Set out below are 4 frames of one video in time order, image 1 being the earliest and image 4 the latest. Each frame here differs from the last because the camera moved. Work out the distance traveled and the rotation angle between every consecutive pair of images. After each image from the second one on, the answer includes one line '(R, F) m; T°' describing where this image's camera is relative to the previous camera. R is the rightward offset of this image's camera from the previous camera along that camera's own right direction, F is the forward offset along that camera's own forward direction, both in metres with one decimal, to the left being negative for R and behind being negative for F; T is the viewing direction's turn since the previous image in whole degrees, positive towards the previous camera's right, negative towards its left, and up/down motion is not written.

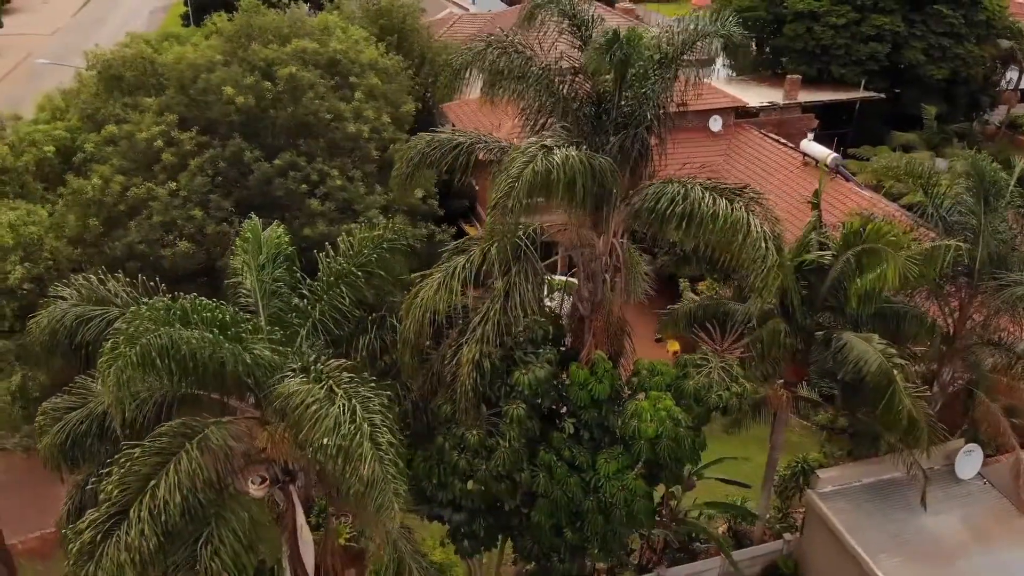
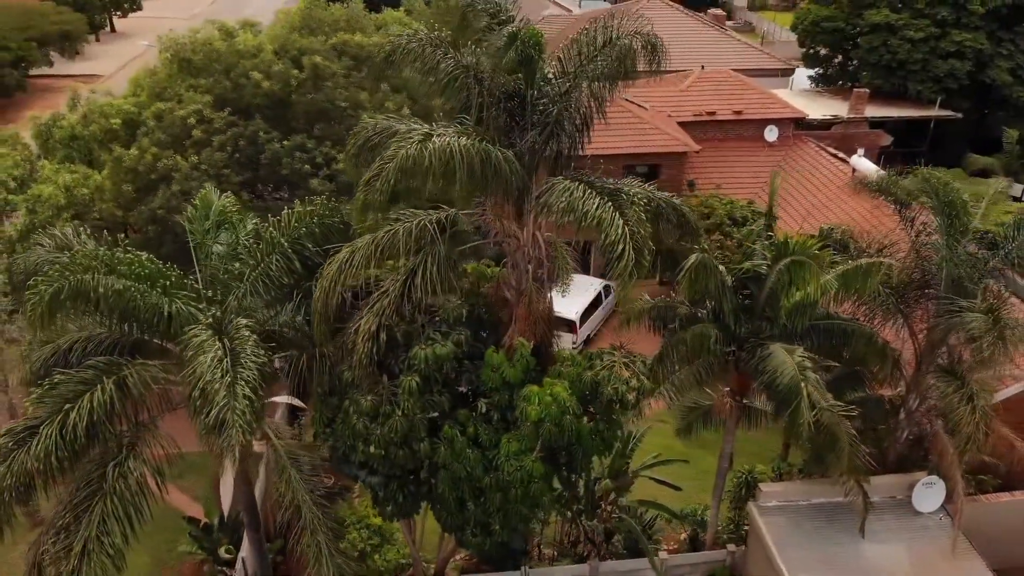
(+2.7, -0.4) m; -8°
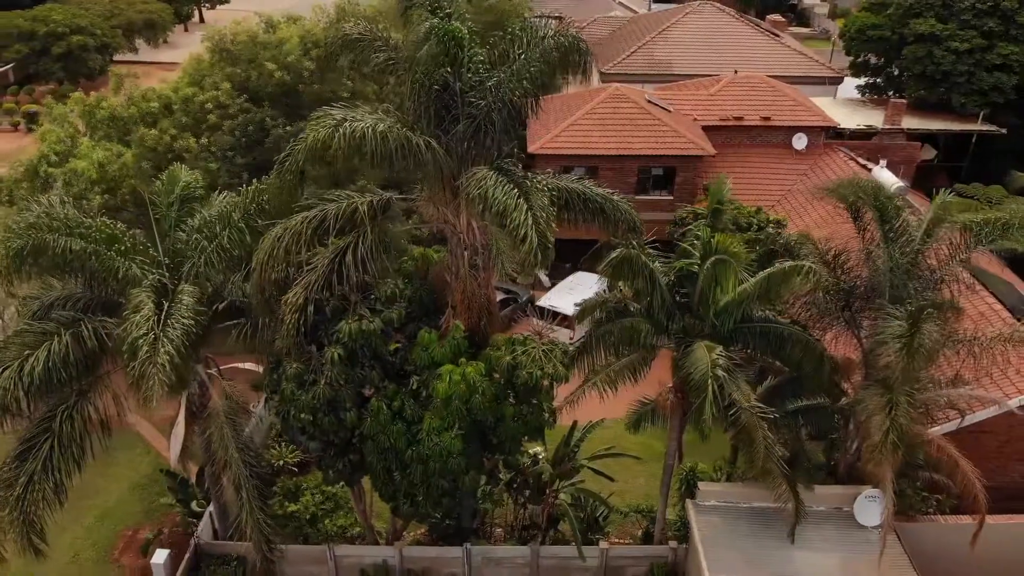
(+2.2, -0.4) m; -6°
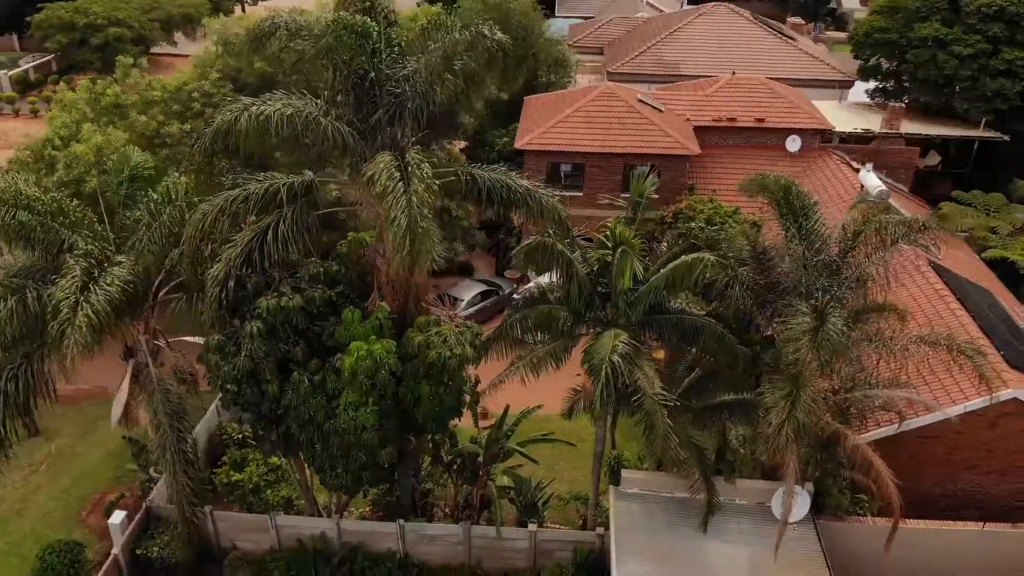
(+2.0, -0.4) m; -3°
